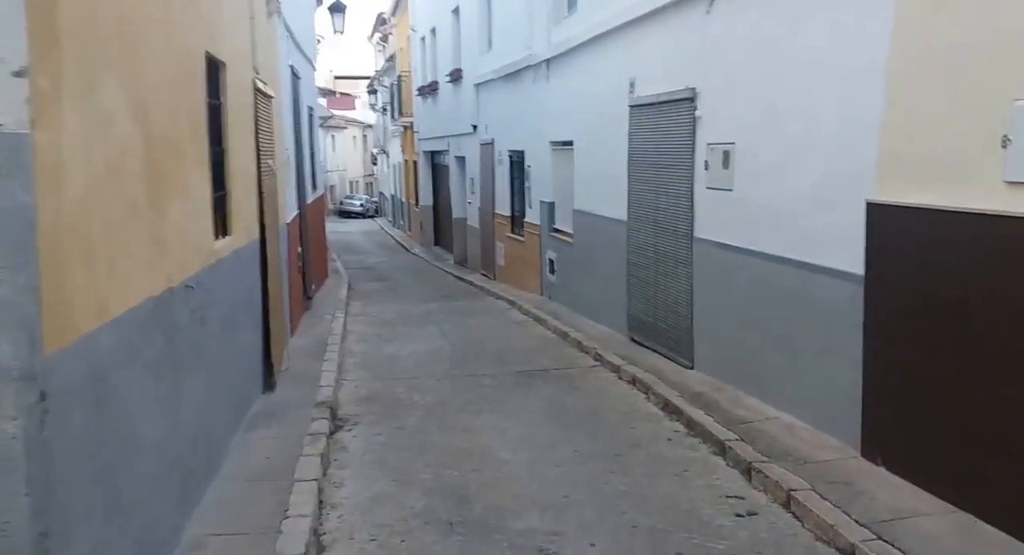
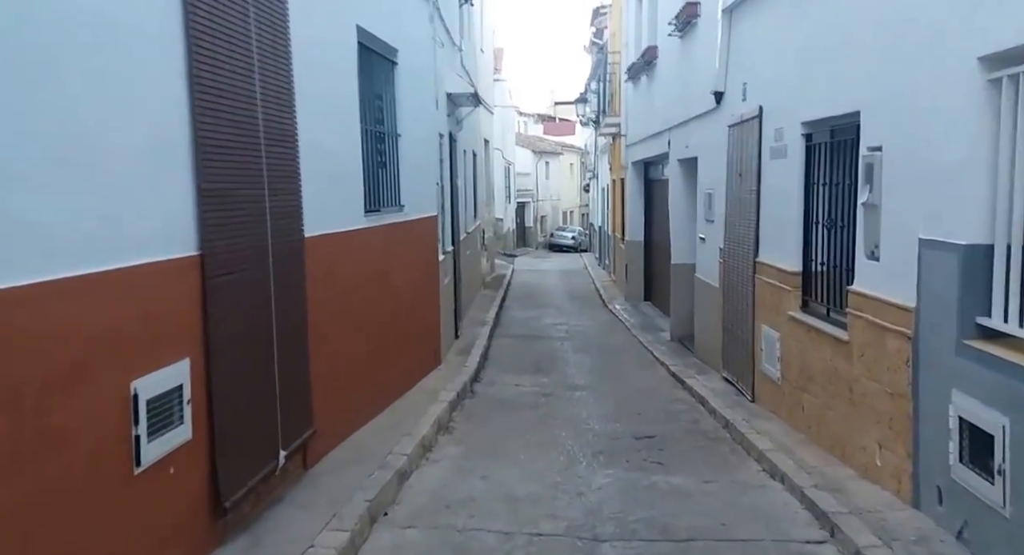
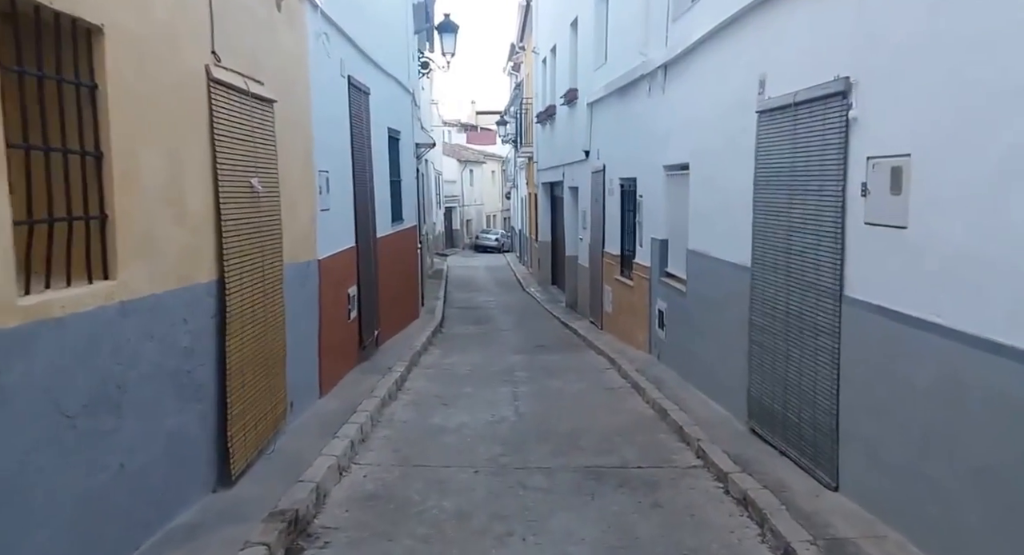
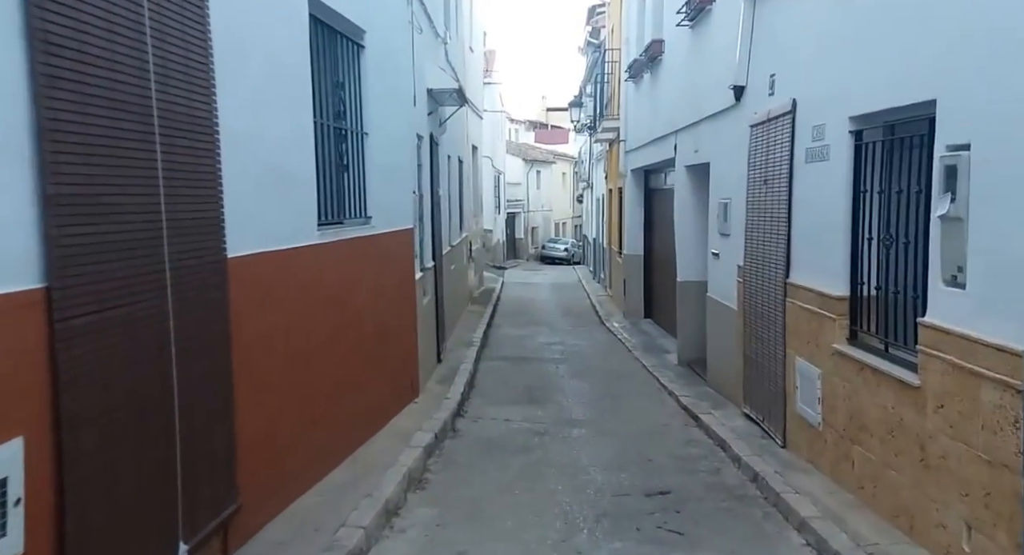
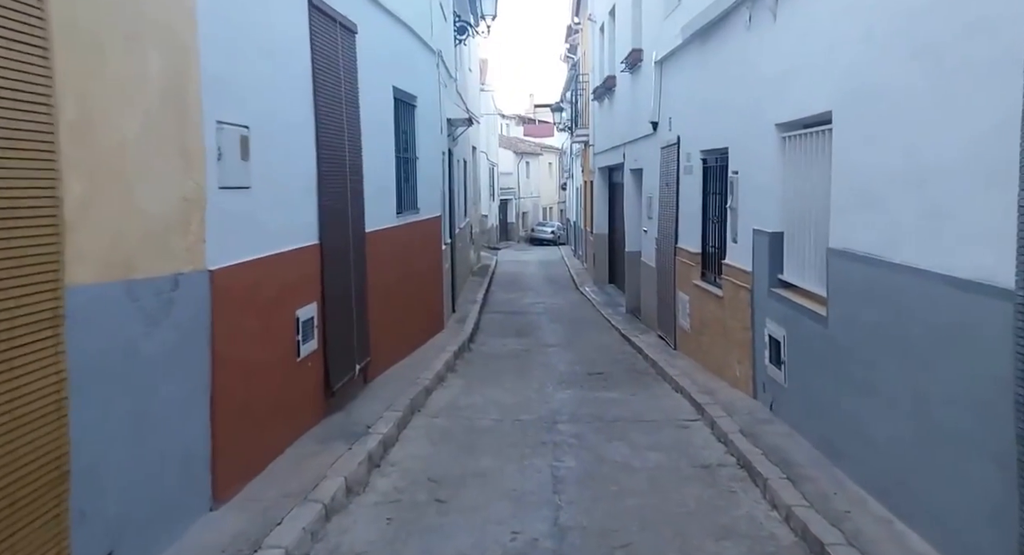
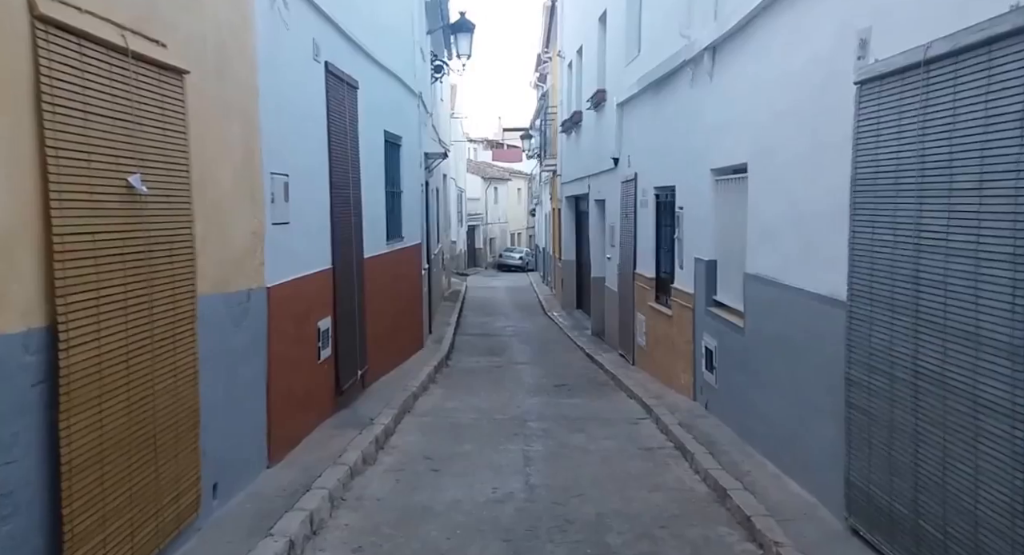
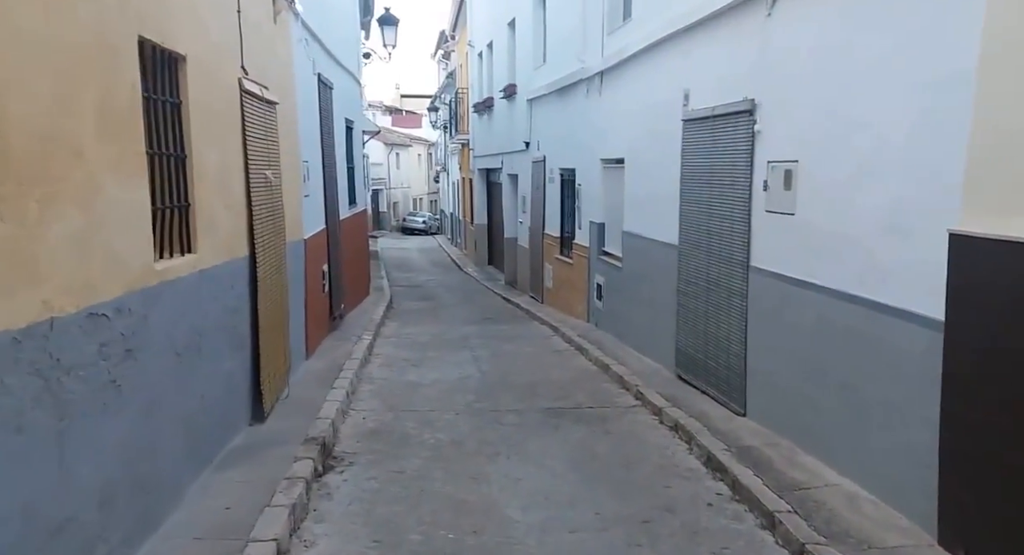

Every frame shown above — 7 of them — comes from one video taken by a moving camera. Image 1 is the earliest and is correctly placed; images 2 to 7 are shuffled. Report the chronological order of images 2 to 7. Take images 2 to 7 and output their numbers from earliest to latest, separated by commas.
7, 3, 6, 5, 2, 4
